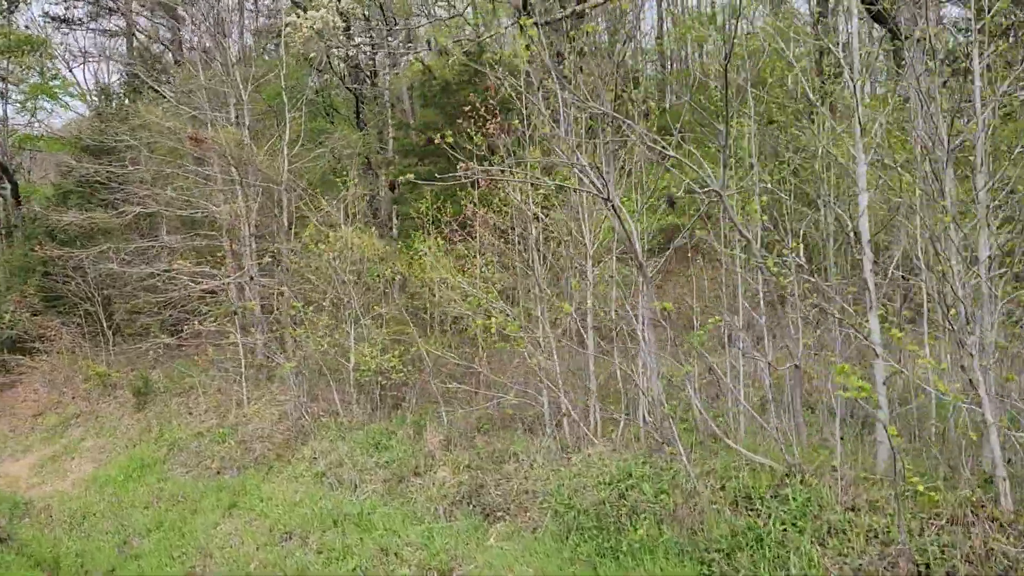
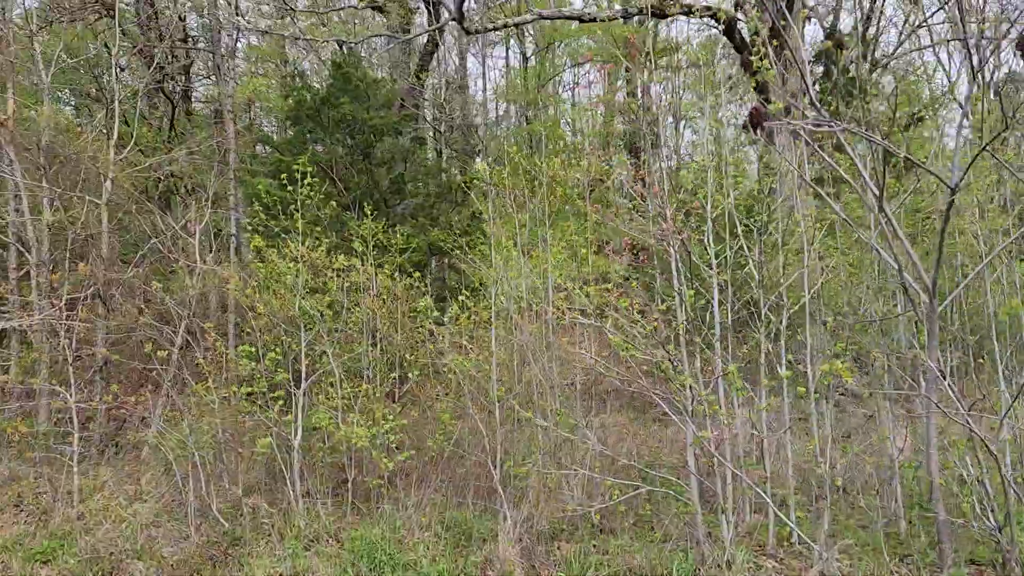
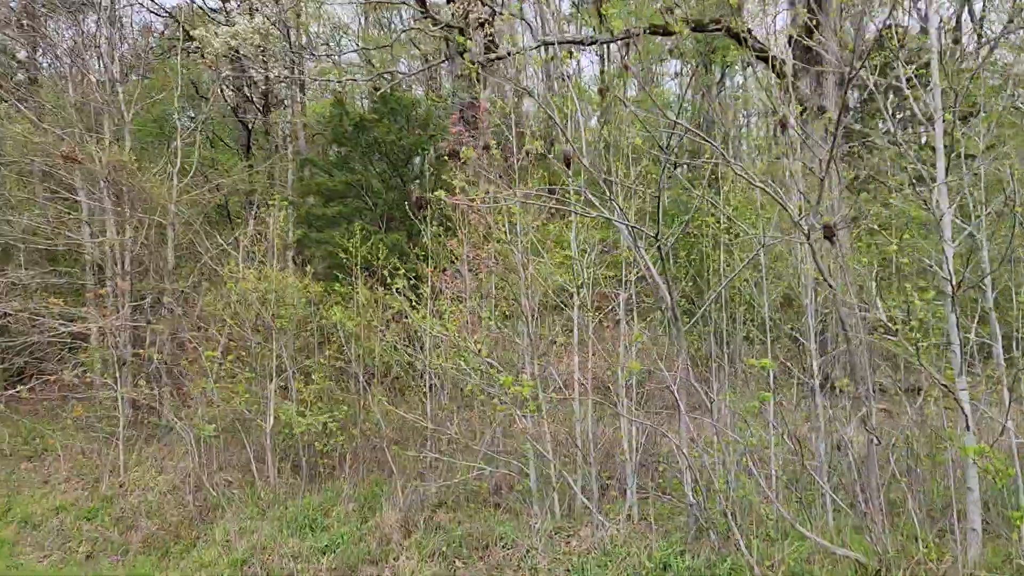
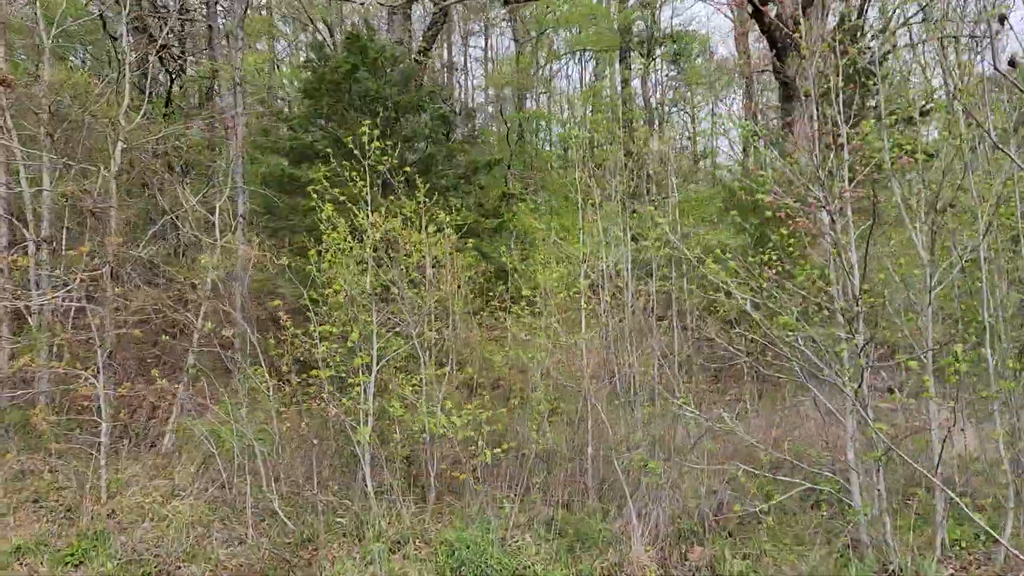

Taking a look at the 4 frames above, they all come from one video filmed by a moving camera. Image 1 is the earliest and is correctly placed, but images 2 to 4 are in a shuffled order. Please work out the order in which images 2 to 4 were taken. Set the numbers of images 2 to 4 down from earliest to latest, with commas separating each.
3, 2, 4
